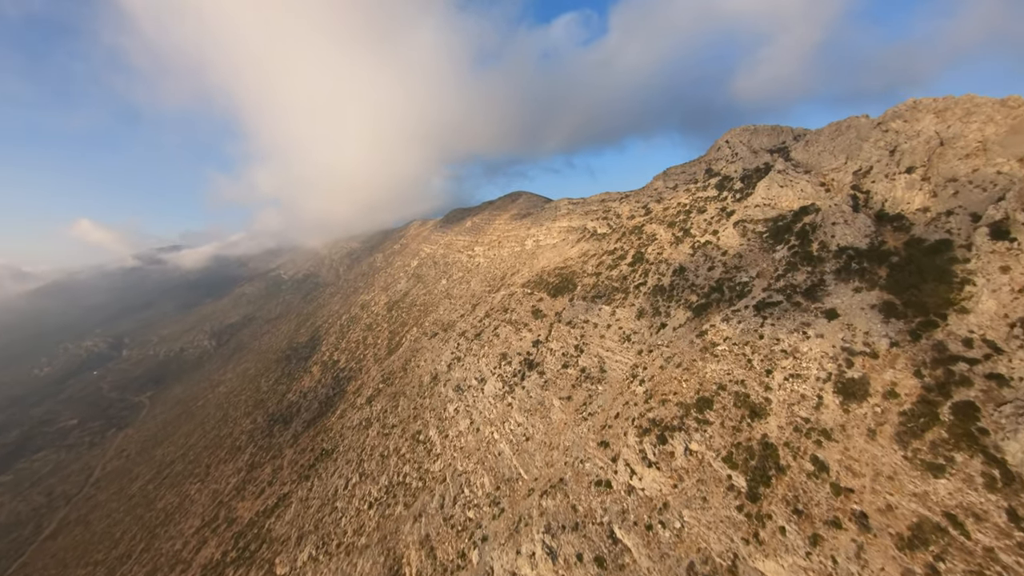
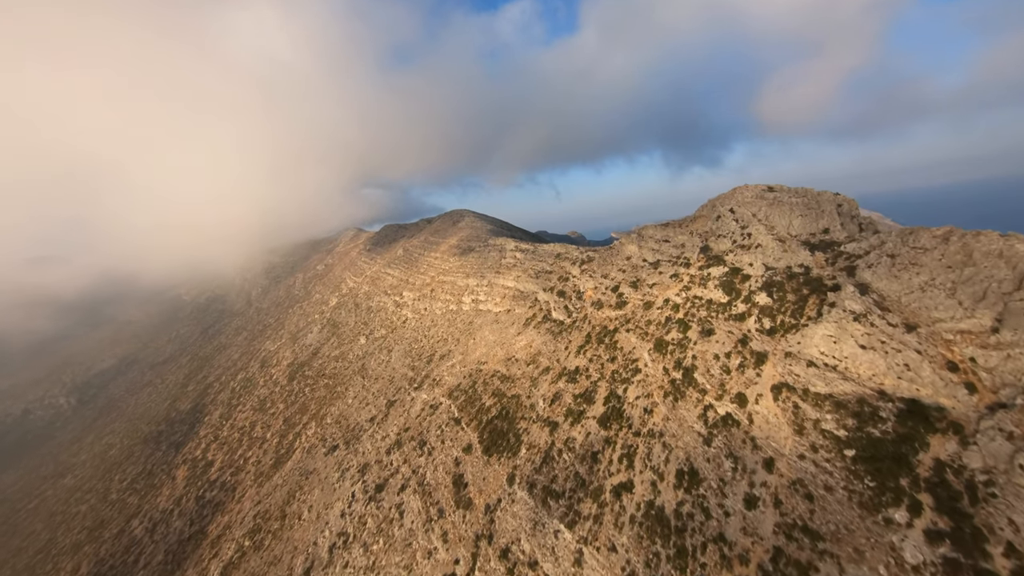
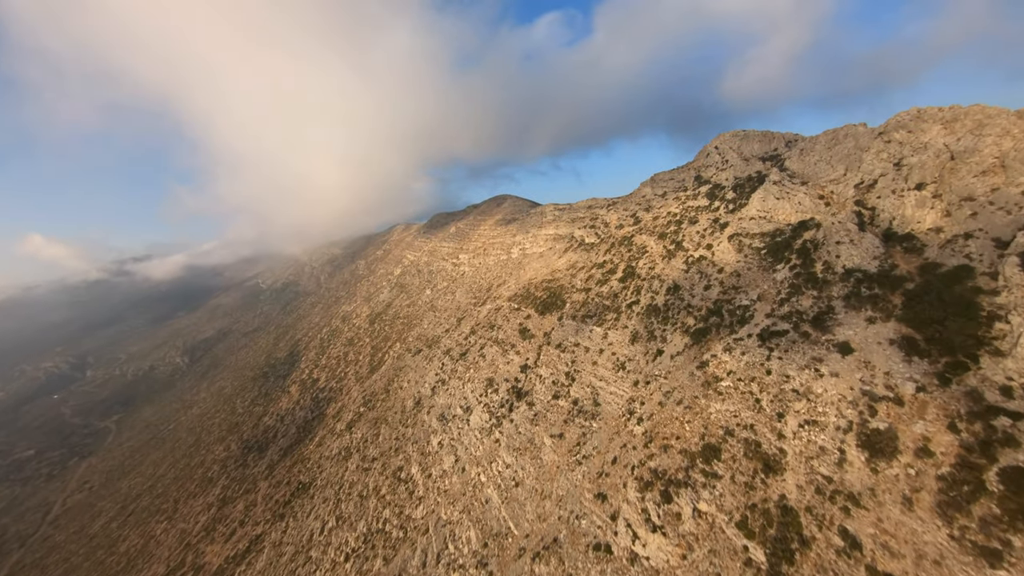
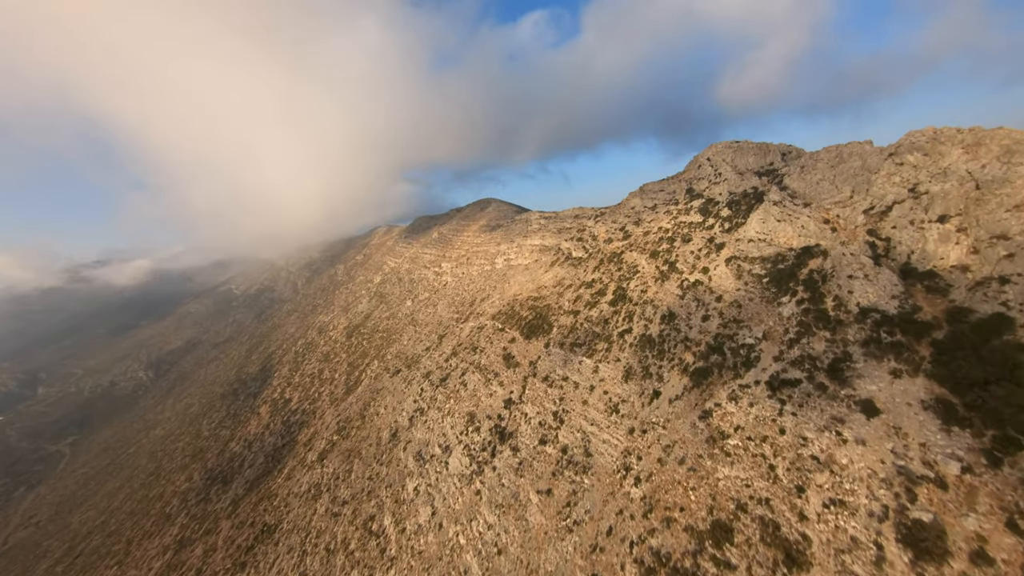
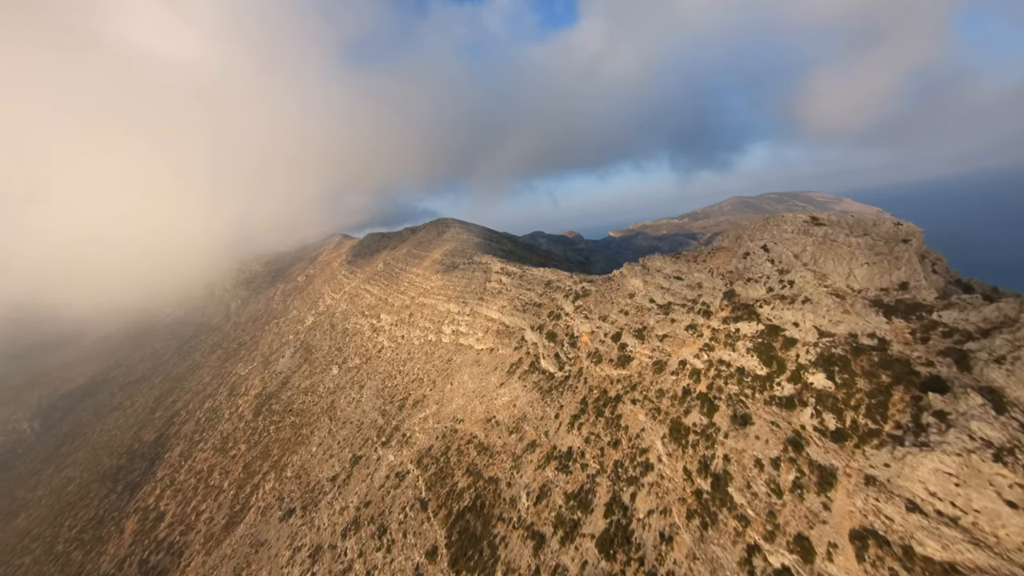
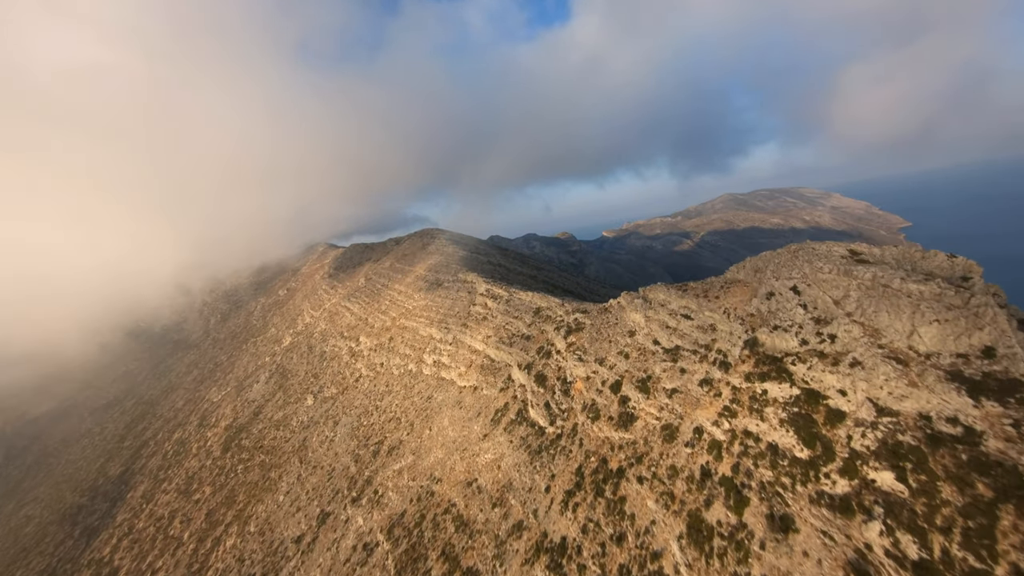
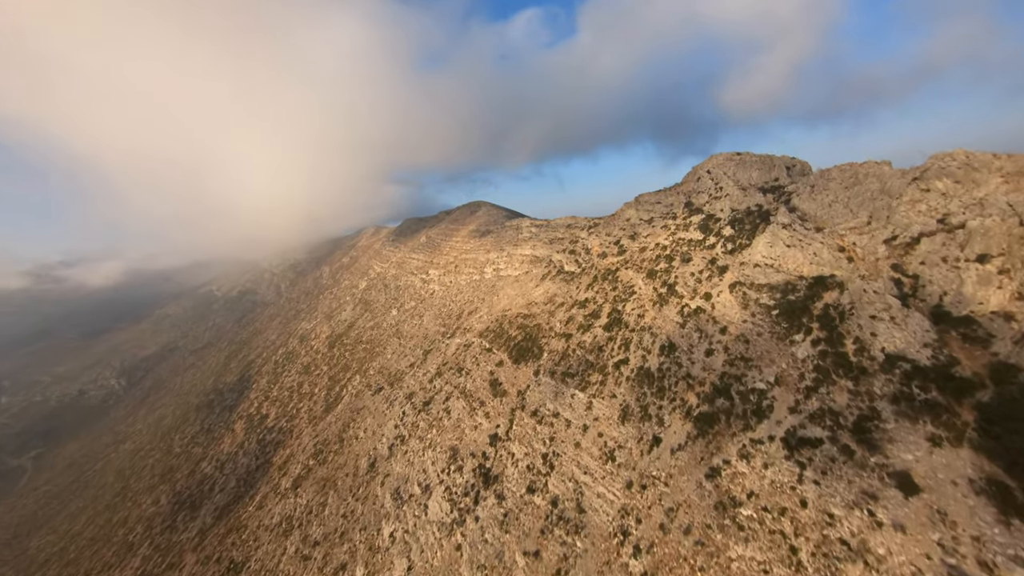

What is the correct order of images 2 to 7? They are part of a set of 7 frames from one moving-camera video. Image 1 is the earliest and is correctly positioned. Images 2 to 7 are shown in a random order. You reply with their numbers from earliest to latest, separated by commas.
3, 4, 7, 2, 5, 6
